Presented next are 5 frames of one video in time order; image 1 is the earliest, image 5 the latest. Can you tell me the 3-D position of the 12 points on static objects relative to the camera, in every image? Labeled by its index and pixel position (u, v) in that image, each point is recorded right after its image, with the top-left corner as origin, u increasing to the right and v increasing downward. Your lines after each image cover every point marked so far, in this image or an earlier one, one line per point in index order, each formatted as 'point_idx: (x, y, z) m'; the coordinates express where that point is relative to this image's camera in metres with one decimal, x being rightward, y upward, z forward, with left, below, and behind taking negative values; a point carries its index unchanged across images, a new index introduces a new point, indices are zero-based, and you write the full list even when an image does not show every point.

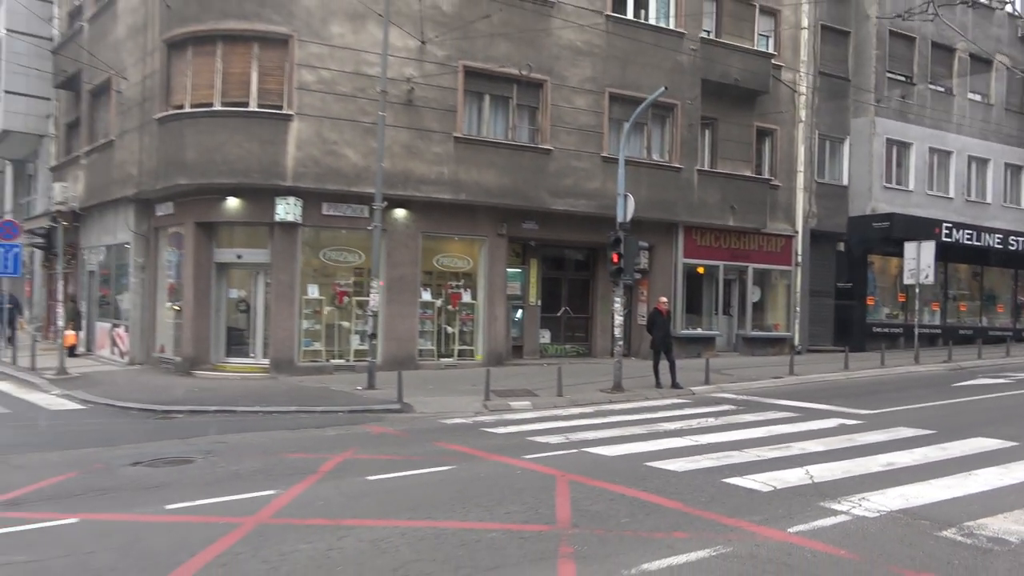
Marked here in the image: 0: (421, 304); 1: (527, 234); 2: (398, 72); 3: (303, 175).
0: (-2.2, -0.4, +18.1) m
1: (+0.4, +1.4, +19.3) m
2: (-2.6, +4.9, +17.0) m
3: (-4.5, +2.4, +16.1) m
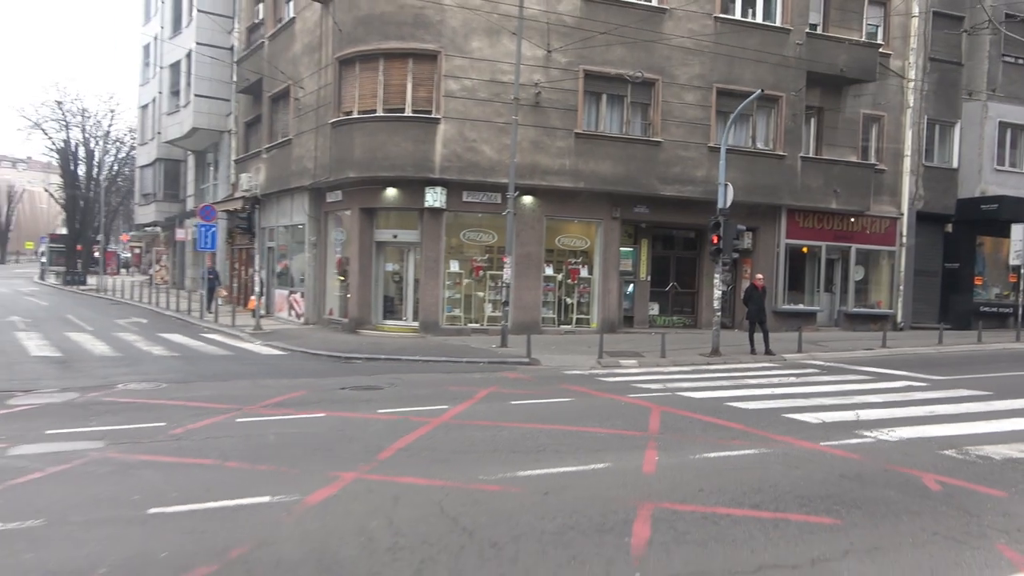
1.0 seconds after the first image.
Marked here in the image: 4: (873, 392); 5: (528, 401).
0: (+0.9, +0.3, +21.0) m
1: (+3.7, +2.0, +21.6) m
2: (+0.4, +5.6, +19.7) m
3: (-1.7, +3.1, +19.3) m
4: (+6.4, -1.8, +13.2) m
5: (+0.2, -1.7, +11.3) m
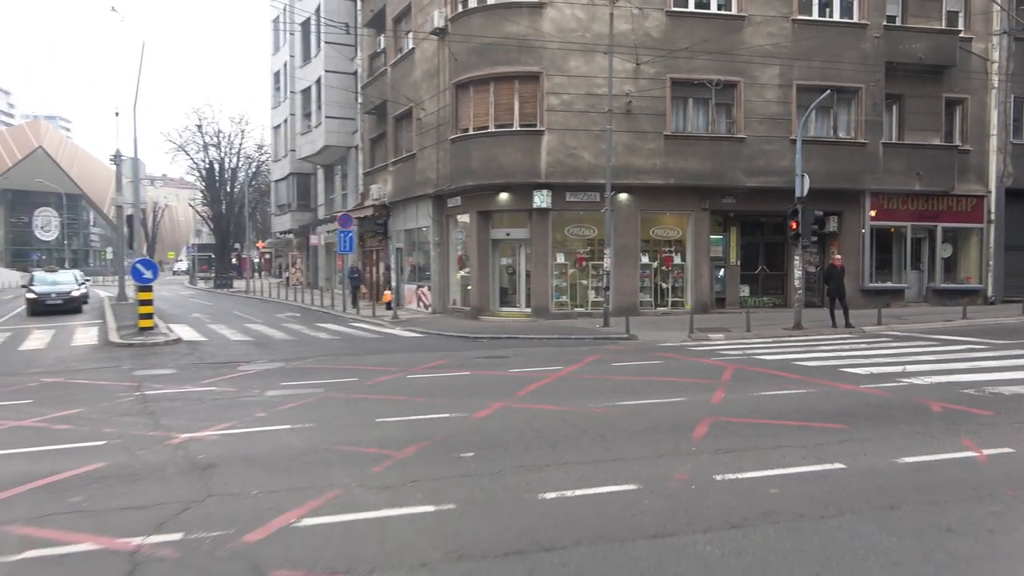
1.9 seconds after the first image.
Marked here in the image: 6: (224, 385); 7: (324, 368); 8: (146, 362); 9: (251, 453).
0: (+4.1, +0.7, +23.5) m
1: (+6.8, +2.6, +23.7) m
2: (+3.2, +5.9, +22.3) m
3: (+1.2, +3.4, +22.1) m
4: (+8.5, -1.3, +15.1) m
5: (+2.1, -1.4, +14.0) m
6: (-4.6, -1.5, +12.0) m
7: (-3.5, -1.5, +13.9) m
8: (-7.3, -1.5, +14.8) m
9: (-2.6, -1.6, +7.5) m
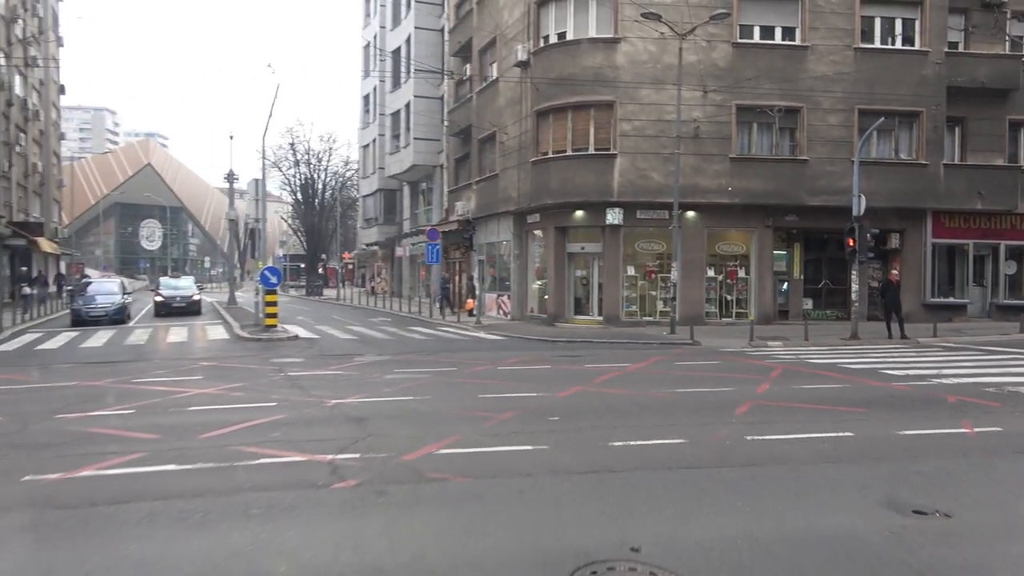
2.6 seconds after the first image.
0: (+6.5, +0.3, +25.1) m
1: (+9.3, +2.1, +25.2) m
2: (+5.7, +5.6, +24.1) m
3: (+3.6, +3.1, +24.1) m
4: (+10.1, -1.6, +16.4) m
5: (+3.7, -1.6, +15.9) m
6: (-3.2, -1.6, +14.5) m
7: (-1.9, -1.6, +16.3) m
8: (-5.6, -1.5, +17.6) m
9: (-1.6, -1.6, +9.8) m
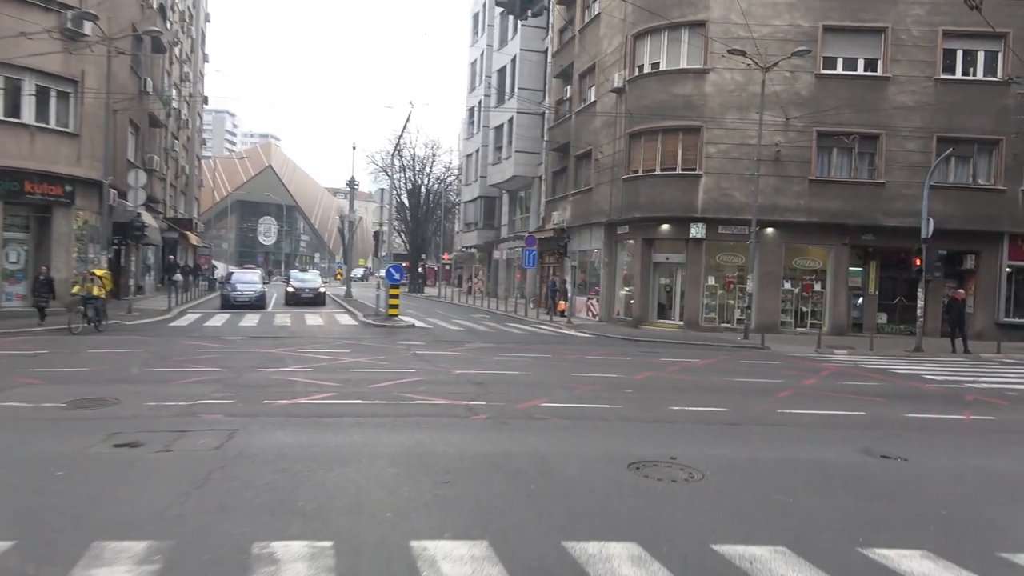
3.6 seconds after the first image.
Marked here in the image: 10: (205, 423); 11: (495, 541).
0: (+9.8, -0.1, +27.1) m
1: (+12.7, +1.6, +26.8) m
2: (+9.0, +5.2, +26.2) m
3: (+6.9, +2.8, +26.4) m
4: (+12.3, -2.1, +18.0) m
5: (+5.8, -1.8, +18.2) m
6: (-1.2, -1.5, +17.7) m
7: (+0.3, -1.6, +19.4) m
8: (-3.2, -1.4, +21.0) m
9: (-0.2, -1.6, +12.9) m
10: (-3.7, -1.6, +9.1) m
11: (-0.1, -1.8, +5.4) m
